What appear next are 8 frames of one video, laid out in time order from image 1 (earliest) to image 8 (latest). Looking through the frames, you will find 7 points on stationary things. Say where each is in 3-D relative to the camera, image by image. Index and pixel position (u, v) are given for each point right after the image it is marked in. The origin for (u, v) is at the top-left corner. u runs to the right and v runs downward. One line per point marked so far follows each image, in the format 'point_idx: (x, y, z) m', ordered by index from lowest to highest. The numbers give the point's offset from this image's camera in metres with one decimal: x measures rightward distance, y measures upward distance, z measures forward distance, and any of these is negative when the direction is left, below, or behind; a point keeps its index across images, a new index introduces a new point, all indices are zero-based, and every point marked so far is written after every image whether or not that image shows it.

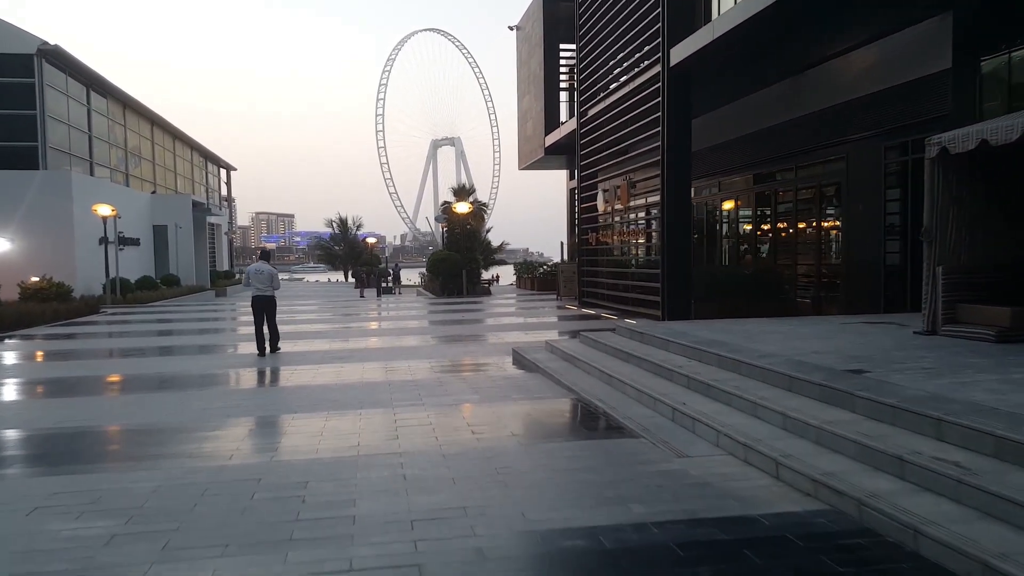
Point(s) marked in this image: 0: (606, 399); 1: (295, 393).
0: (+0.9, -1.0, +6.5) m
1: (-2.5, -1.1, +8.4) m
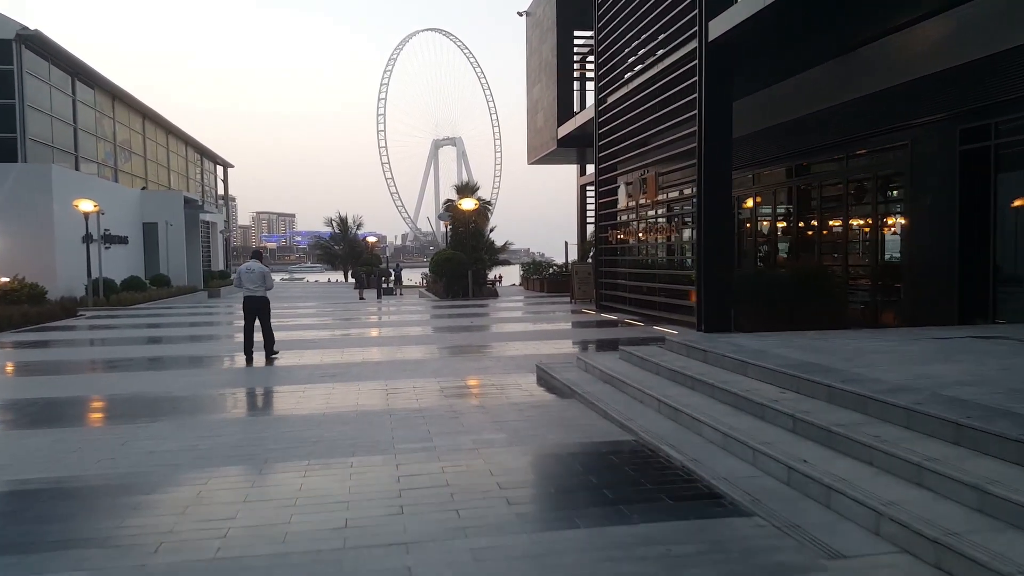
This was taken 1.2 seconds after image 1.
0: (+1.1, -1.1, +4.9) m
1: (-2.2, -1.2, +6.8) m
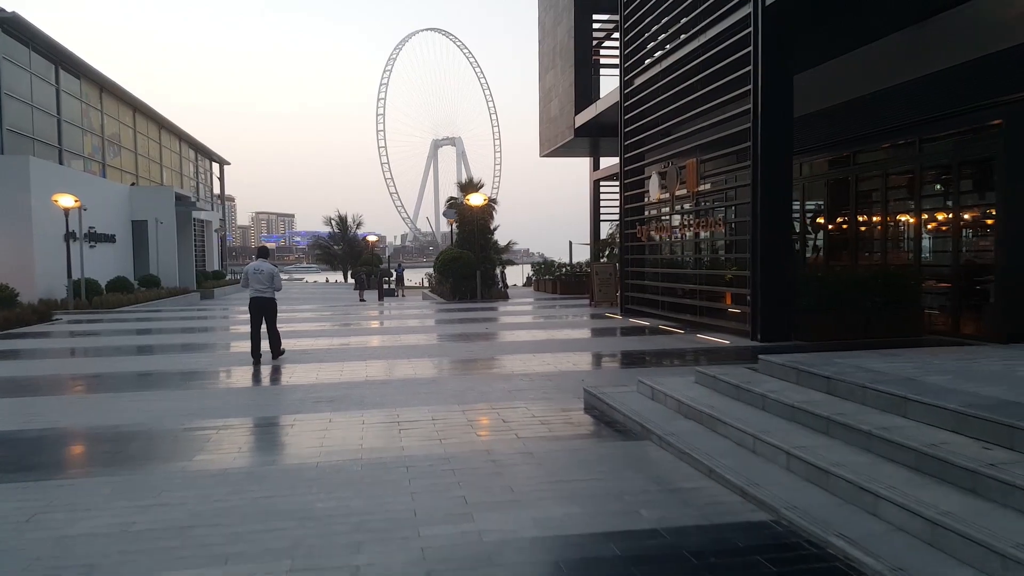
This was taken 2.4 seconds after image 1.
0: (+1.5, -1.1, +3.3) m
1: (-1.9, -1.2, +5.2) m
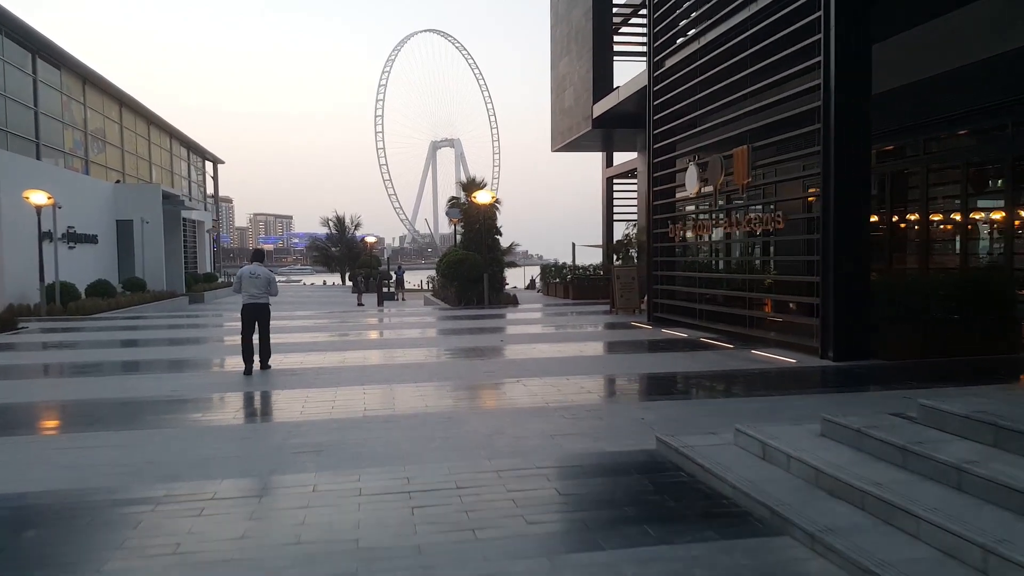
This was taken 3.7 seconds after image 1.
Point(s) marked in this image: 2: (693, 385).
0: (+1.9, -1.2, +1.6) m
1: (-1.5, -1.3, +3.5) m
2: (+2.1, -1.1, +8.3) m
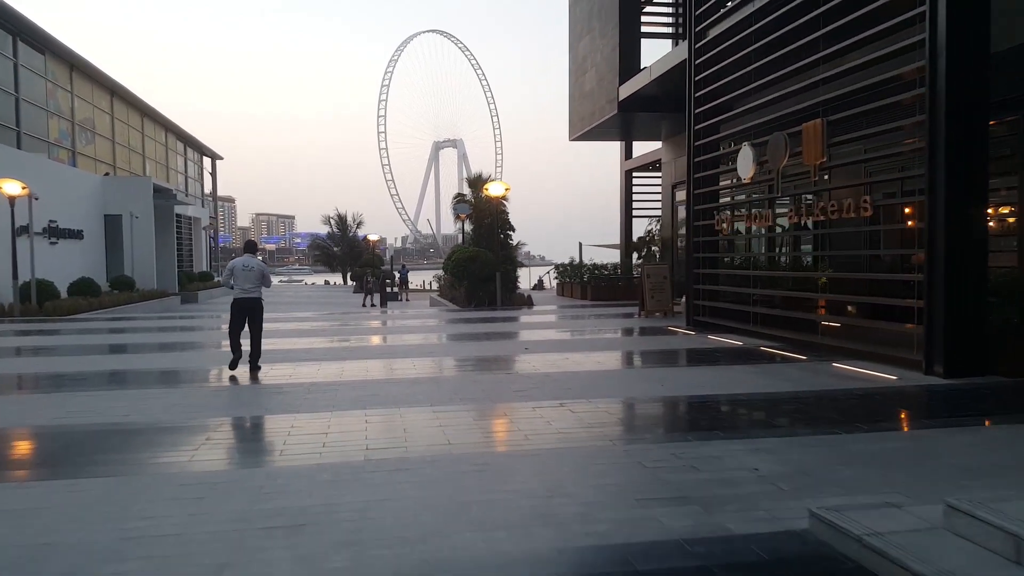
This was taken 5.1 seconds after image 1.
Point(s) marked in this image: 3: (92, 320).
0: (+2.2, -1.2, 0.0) m
1: (-1.2, -1.3, +1.8) m
2: (+2.4, -1.1, +6.6) m
3: (-11.5, -0.9, +19.8) m
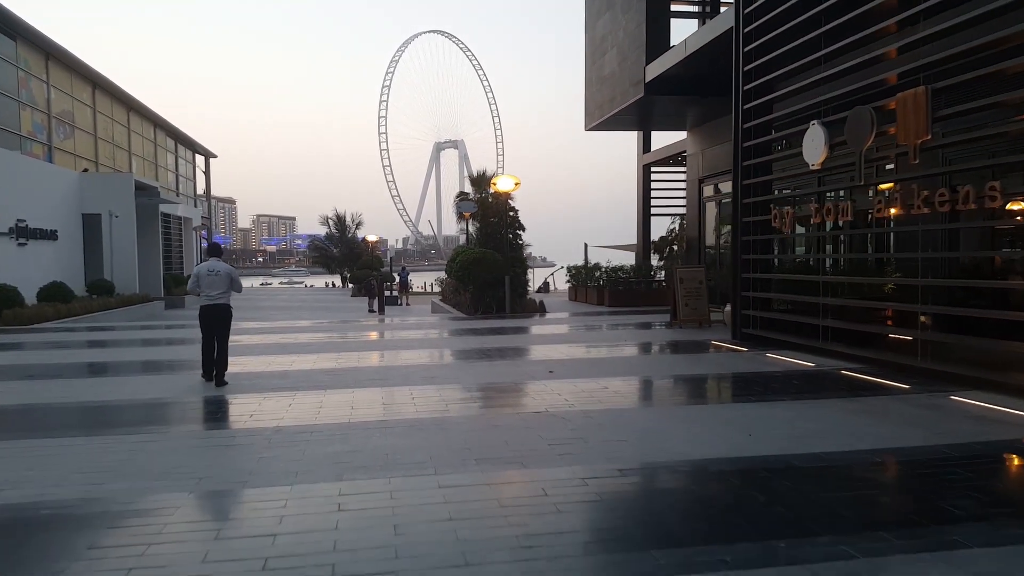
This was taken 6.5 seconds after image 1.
0: (+2.4, -1.3, -1.9) m
1: (-0.9, -1.4, 0.0) m
2: (+2.7, -1.2, +4.7) m
3: (-11.3, -1.0, +18.0) m
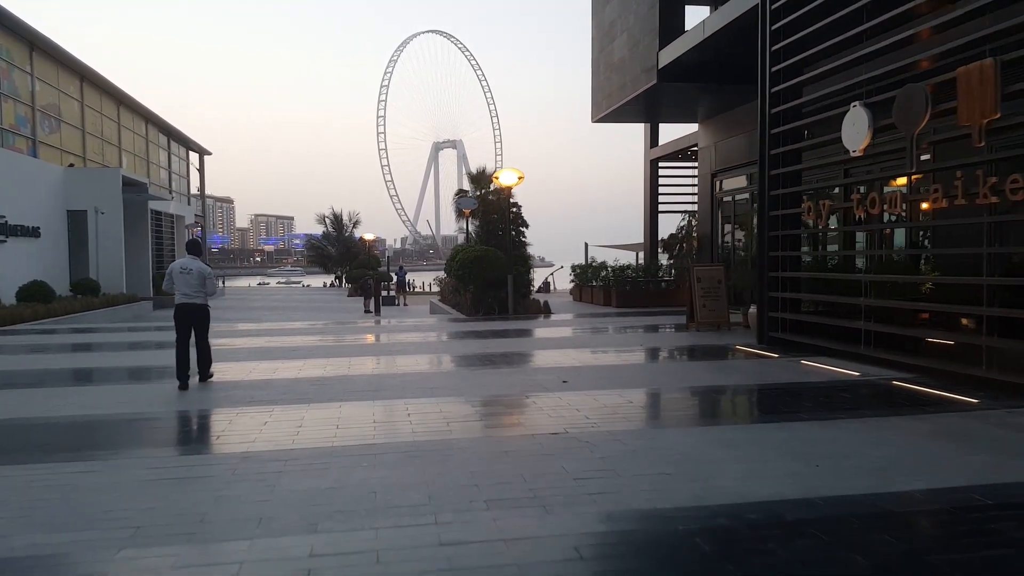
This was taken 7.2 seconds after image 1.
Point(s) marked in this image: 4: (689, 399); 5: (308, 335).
0: (+2.5, -1.3, -2.8) m
1: (-0.8, -1.4, -0.9) m
2: (+2.8, -1.2, +3.8) m
3: (-11.2, -1.0, +17.0) m
4: (+1.7, -1.1, +6.8) m
5: (-4.3, -1.0, +14.9) m
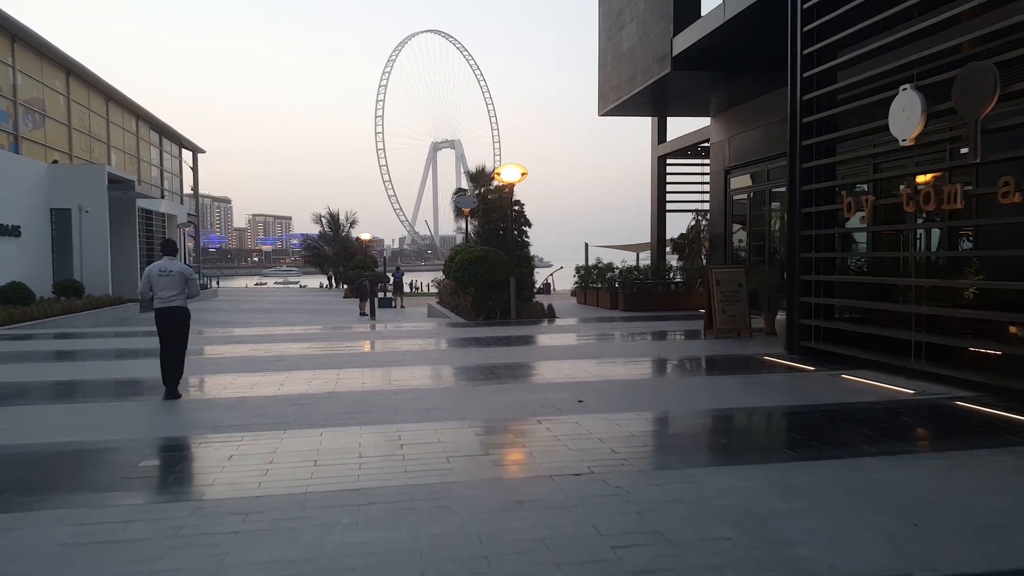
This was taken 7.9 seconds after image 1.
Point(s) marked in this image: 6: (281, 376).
0: (+2.6, -1.3, -3.7) m
1: (-0.7, -1.4, -1.8) m
2: (+2.9, -1.3, +2.9) m
3: (-11.2, -1.0, +16.1) m
4: (+1.7, -1.2, +5.9) m
5: (-4.2, -1.1, +14.0) m
6: (-2.9, -1.1, +9.0) m
